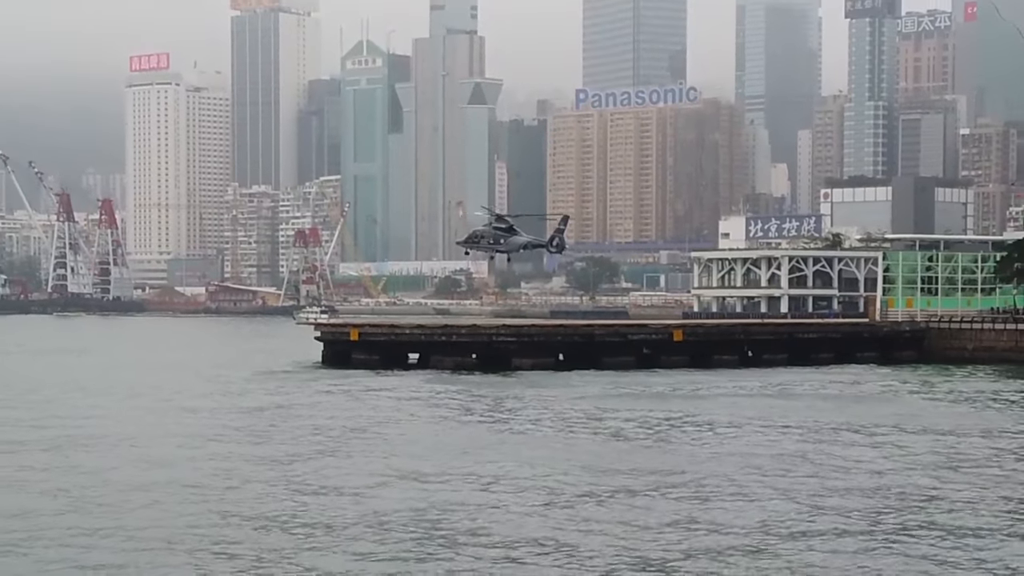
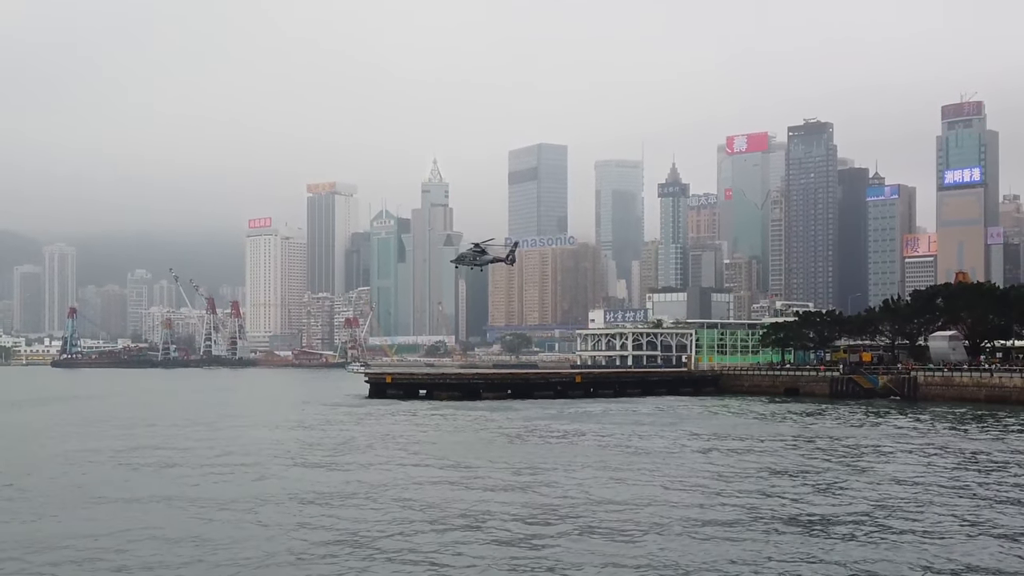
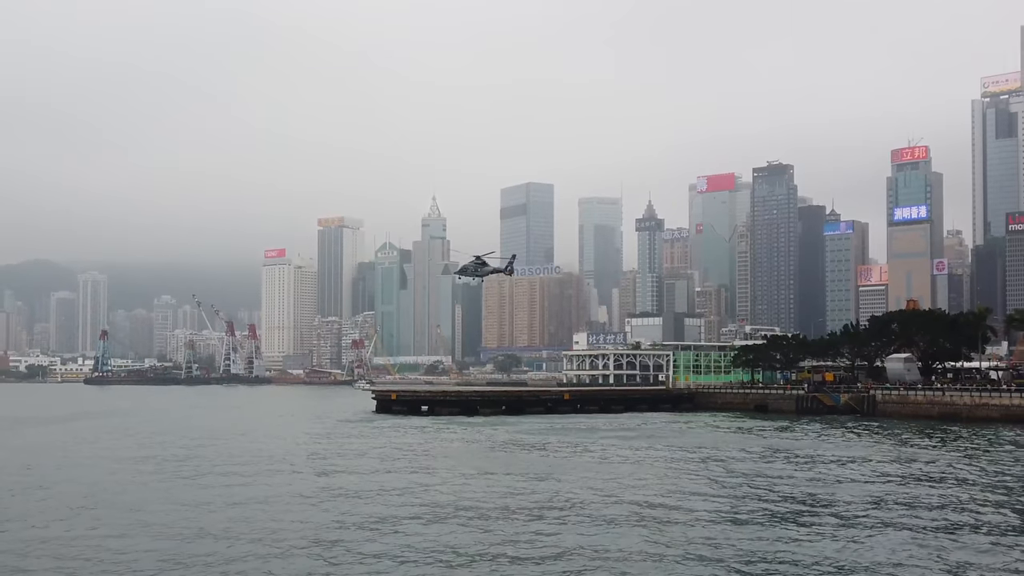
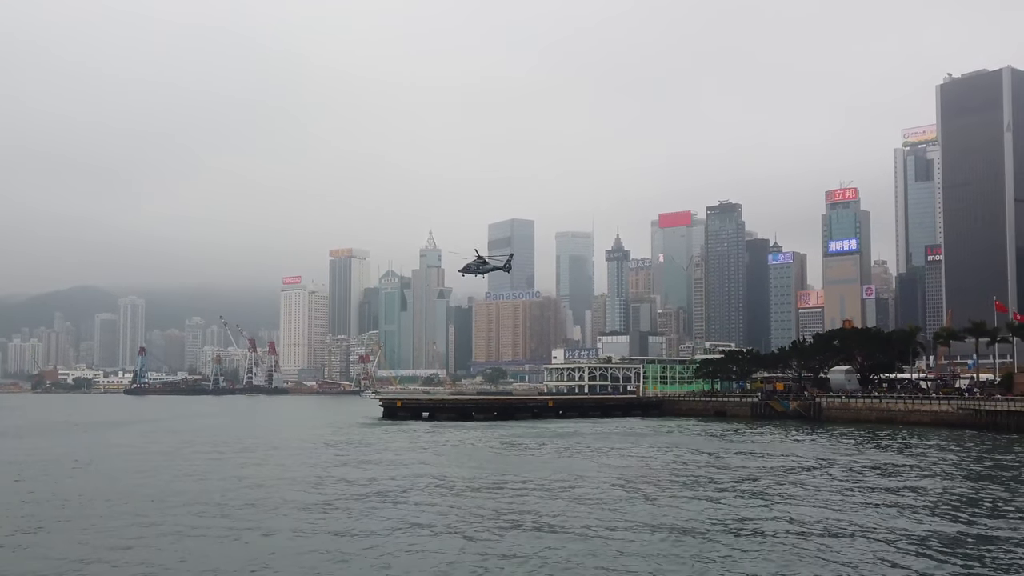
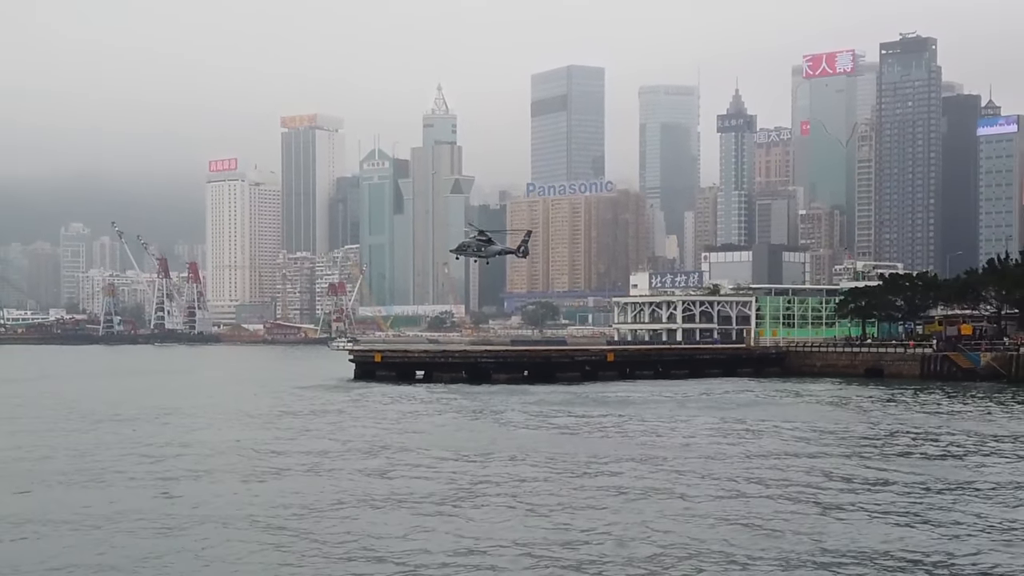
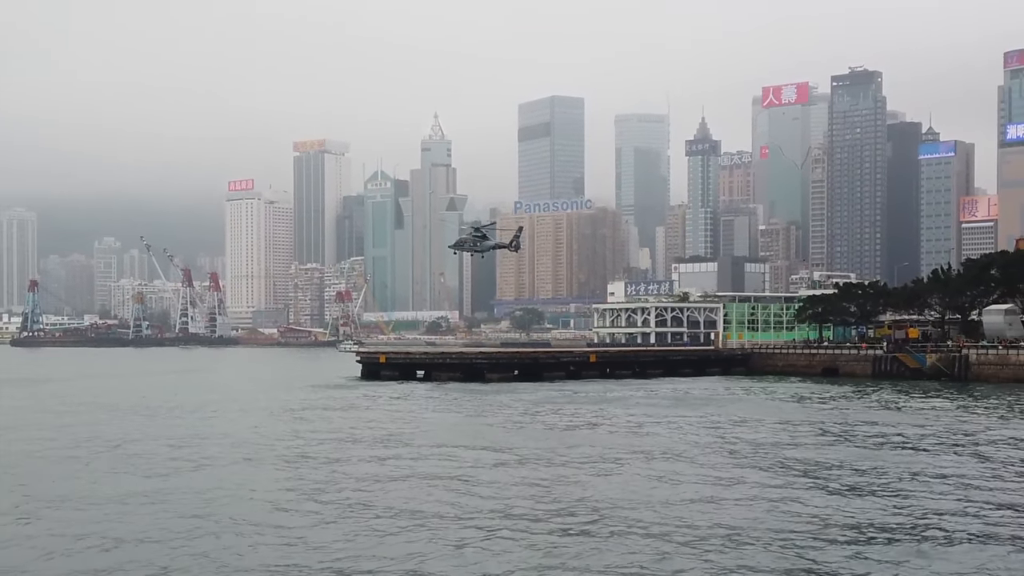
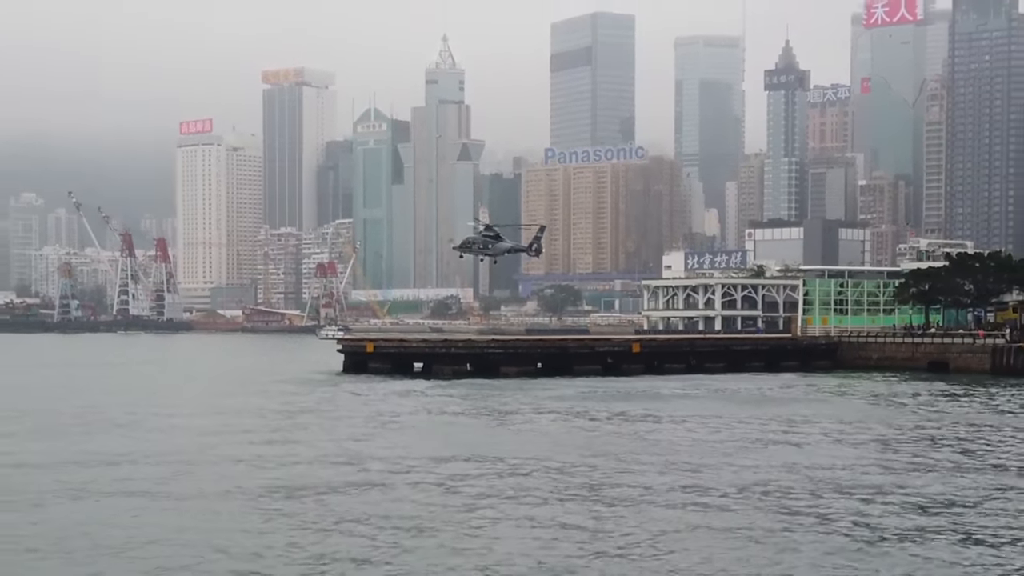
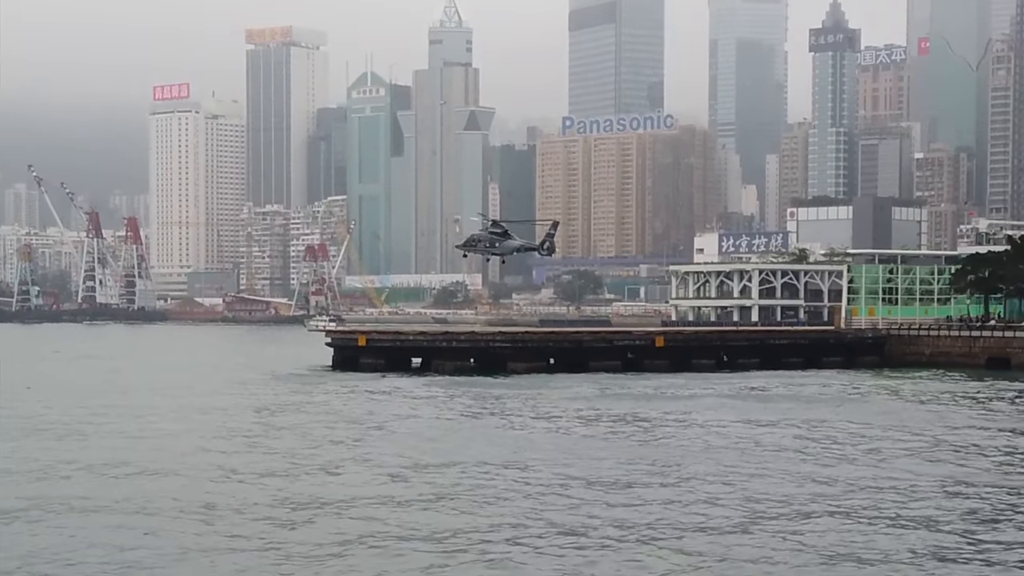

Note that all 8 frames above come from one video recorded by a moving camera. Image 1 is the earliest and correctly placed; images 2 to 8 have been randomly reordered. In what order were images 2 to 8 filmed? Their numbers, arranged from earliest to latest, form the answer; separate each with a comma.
8, 7, 5, 6, 2, 3, 4
